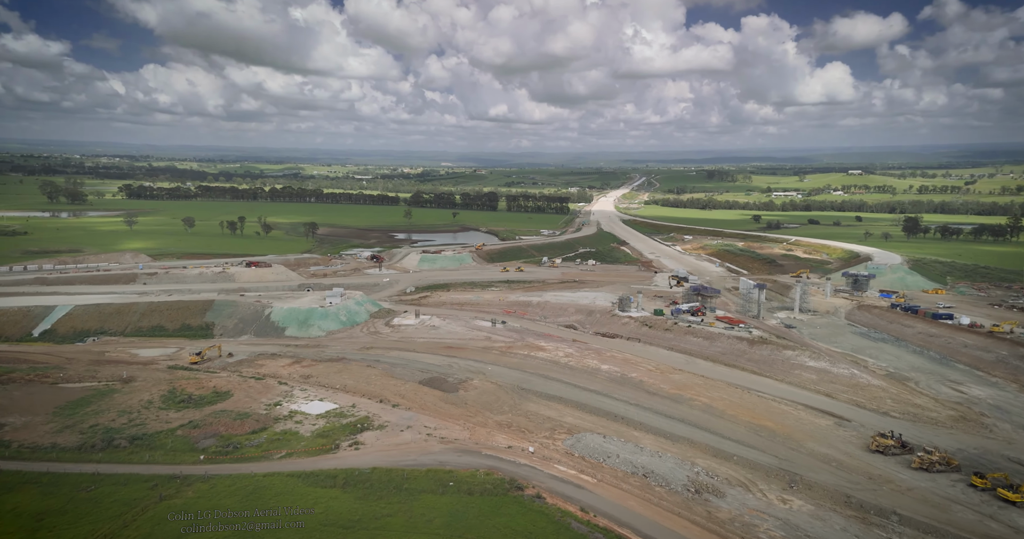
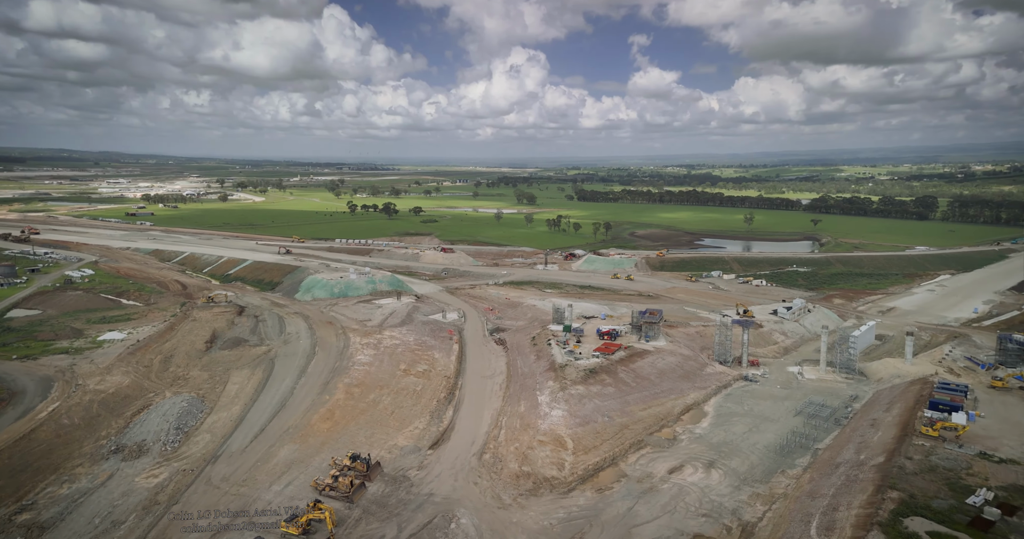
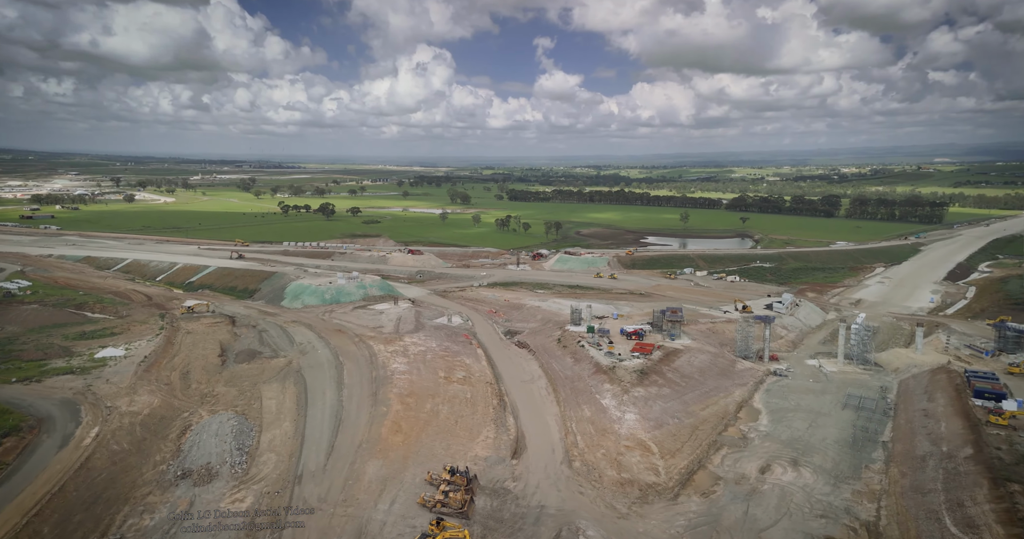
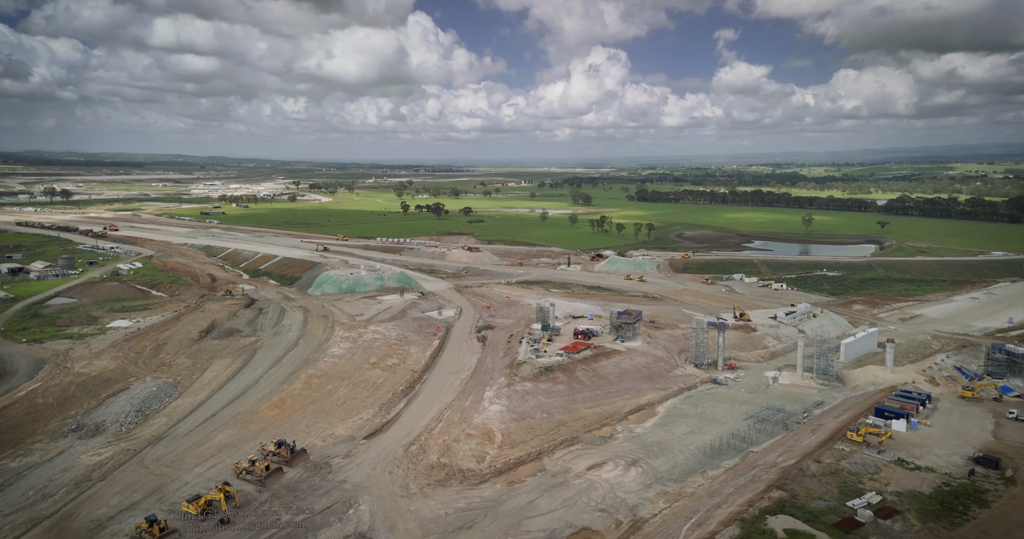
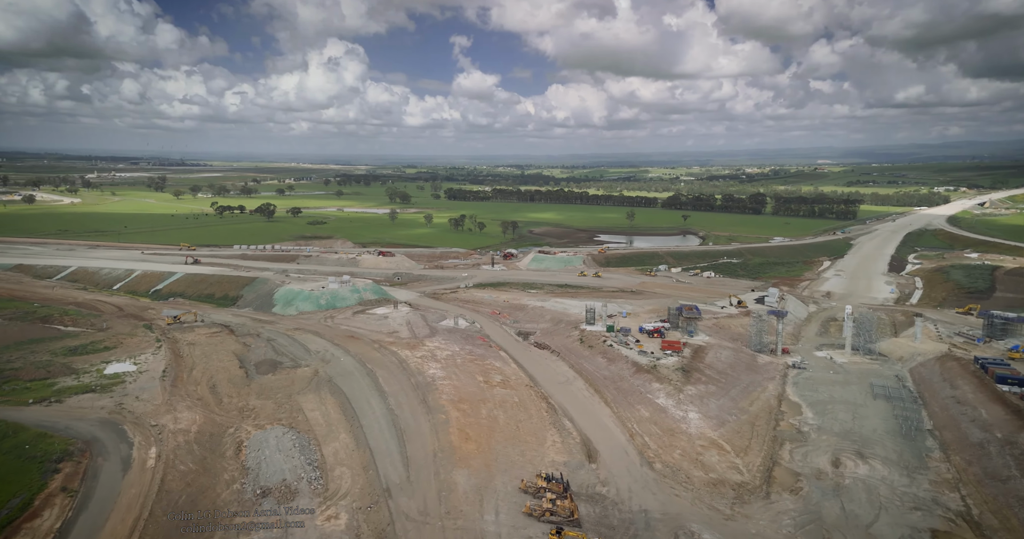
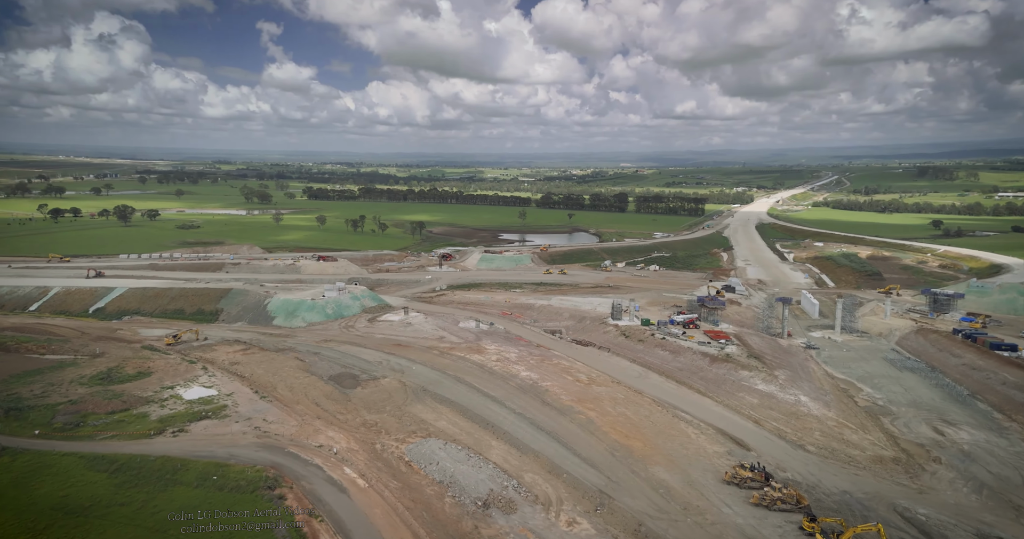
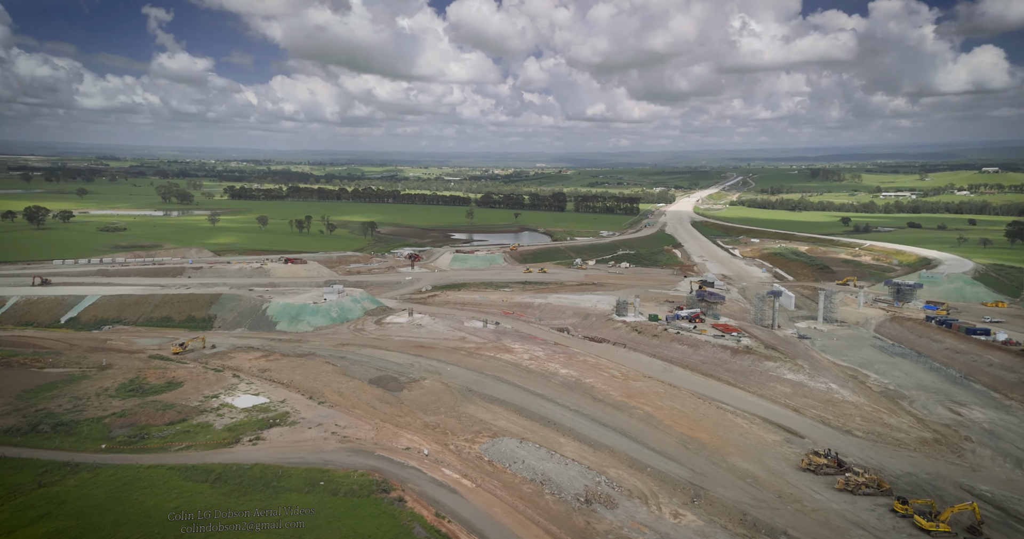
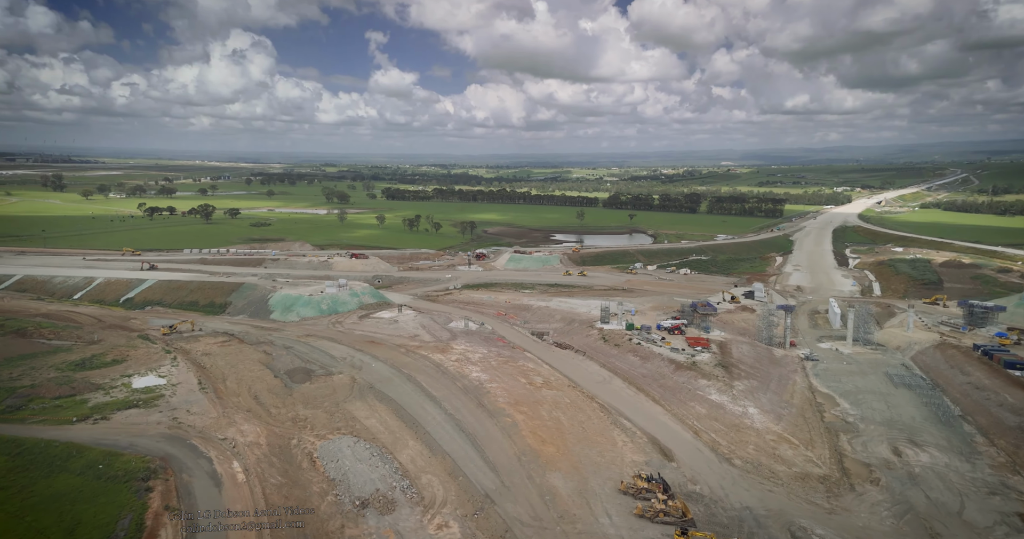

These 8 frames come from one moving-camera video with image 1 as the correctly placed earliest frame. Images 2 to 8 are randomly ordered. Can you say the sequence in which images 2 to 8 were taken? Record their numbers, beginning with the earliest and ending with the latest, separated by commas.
7, 6, 8, 5, 3, 2, 4
